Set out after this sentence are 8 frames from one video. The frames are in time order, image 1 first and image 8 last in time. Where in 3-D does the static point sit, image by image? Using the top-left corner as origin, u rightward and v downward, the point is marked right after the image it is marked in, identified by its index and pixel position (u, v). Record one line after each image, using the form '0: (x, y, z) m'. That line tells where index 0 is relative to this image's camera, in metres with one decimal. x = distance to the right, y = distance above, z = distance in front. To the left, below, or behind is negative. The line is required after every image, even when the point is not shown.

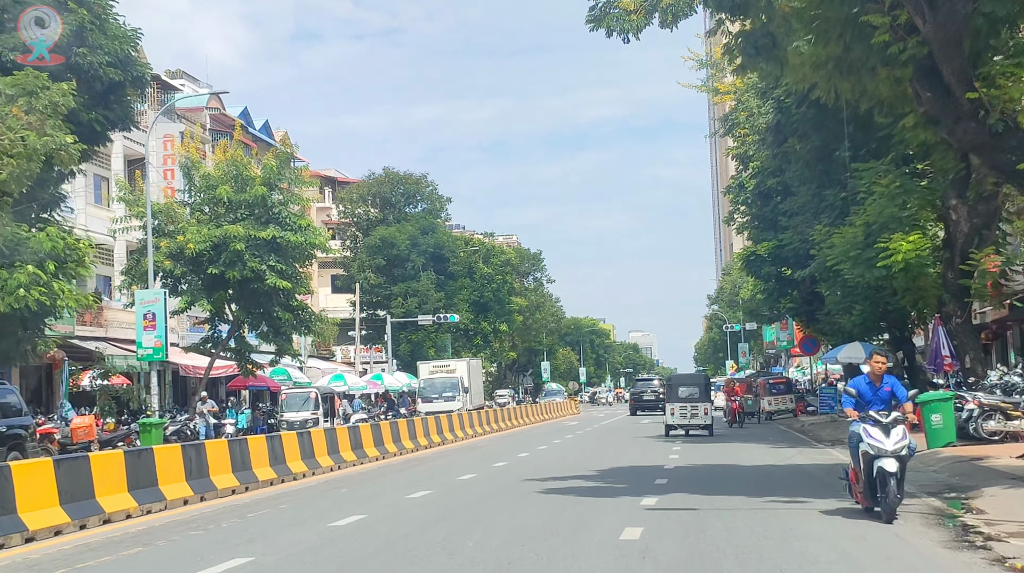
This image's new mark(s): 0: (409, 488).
0: (-1.4, -2.7, +16.2) m
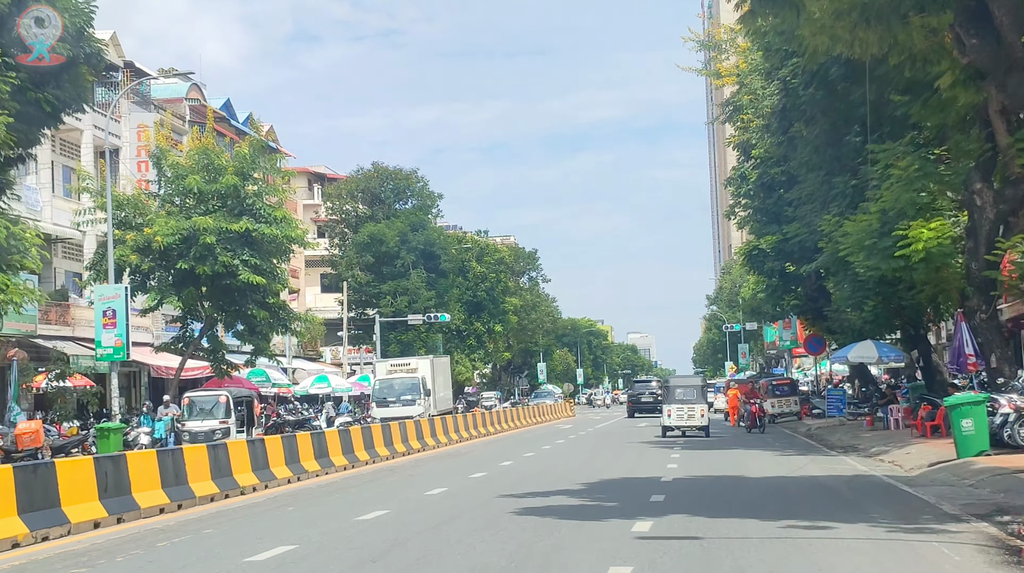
0: (-1.7, -2.5, +14.0) m
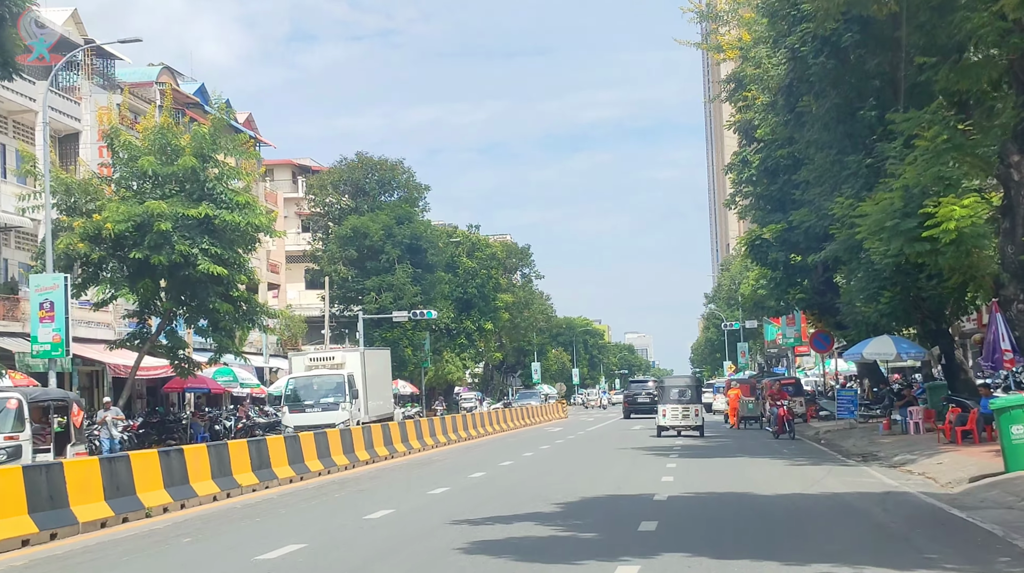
0: (-2.1, -2.3, +11.1) m
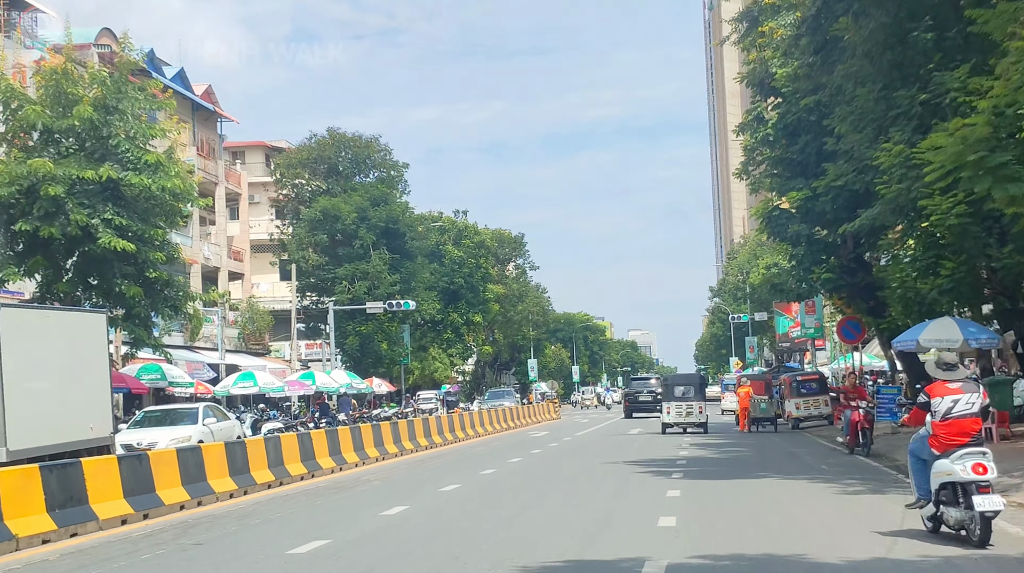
0: (-2.9, -1.8, +5.3) m
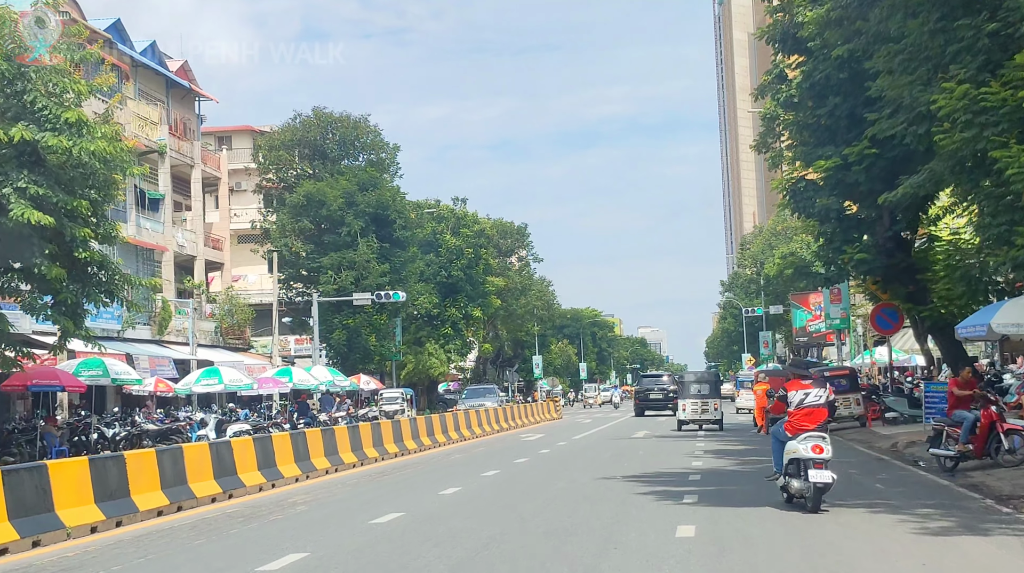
0: (-3.4, -1.5, +1.3) m
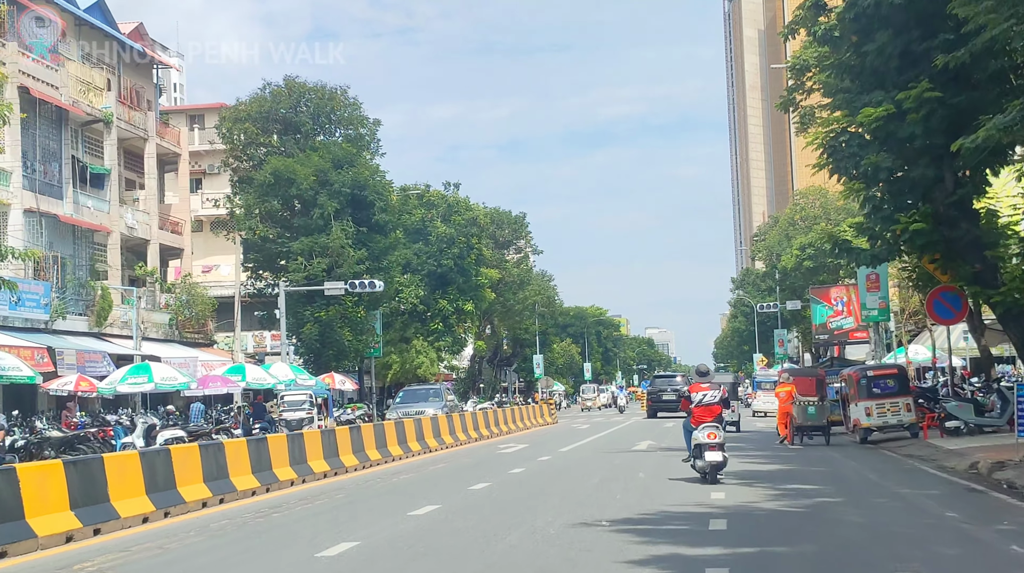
0: (-4.1, -1.0, -4.2) m
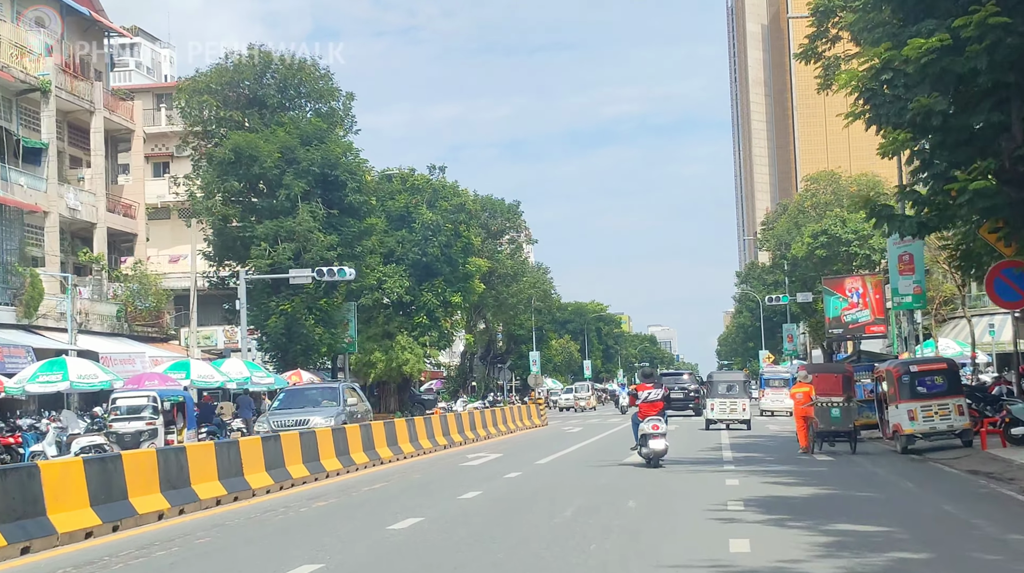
0: (-4.7, -0.6, -8.6) m
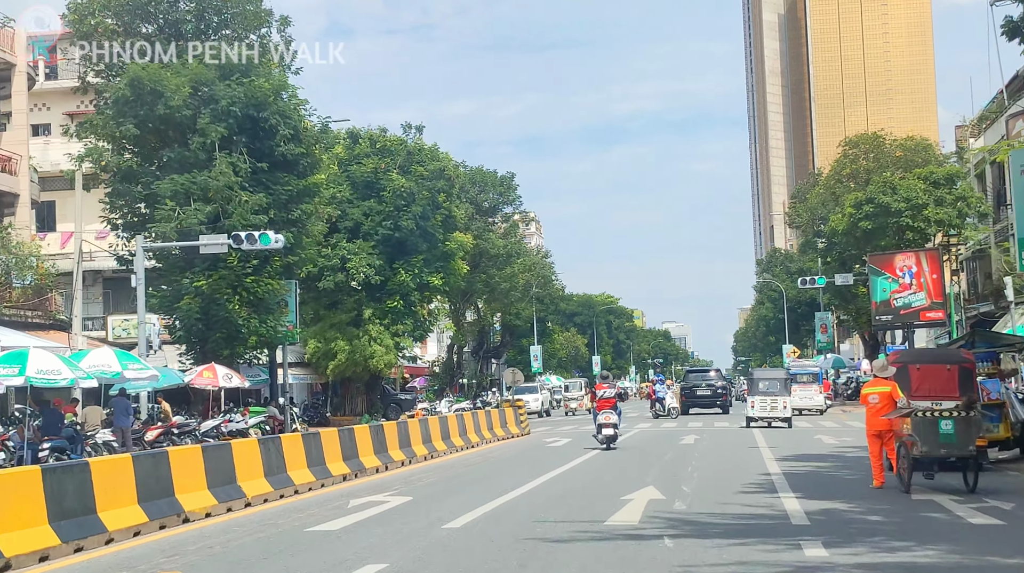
0: (-6.0, 0.0, -17.8) m
